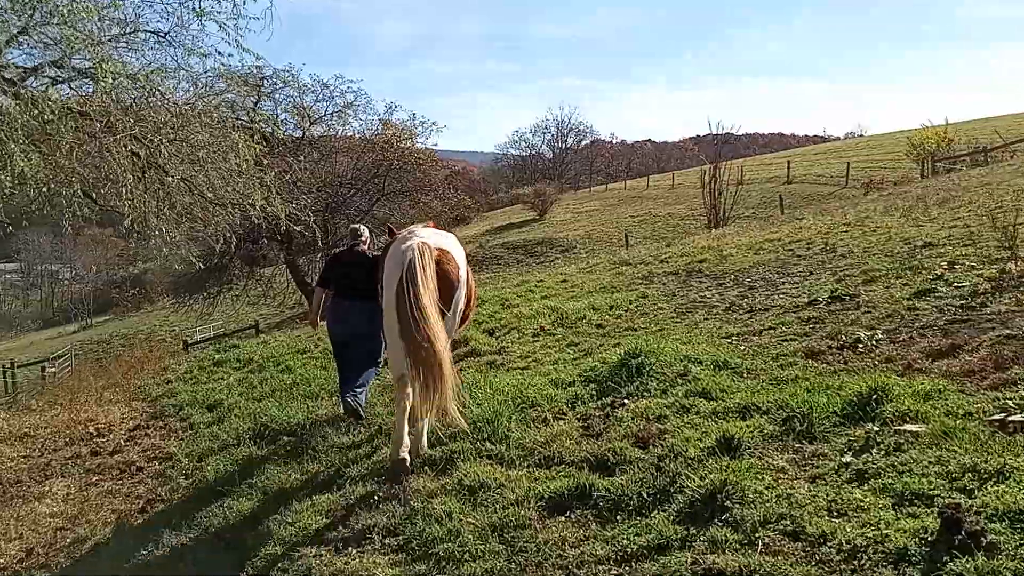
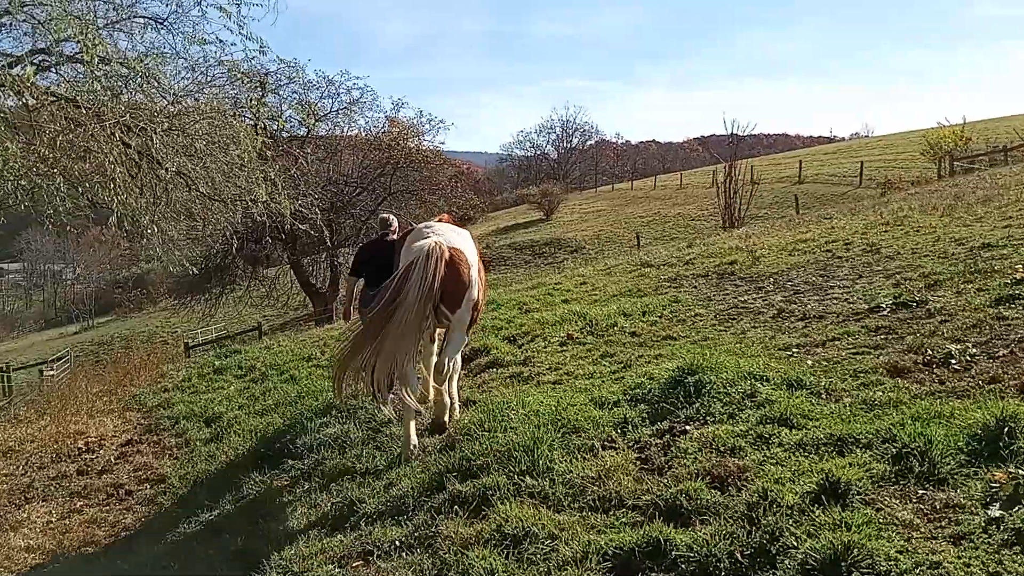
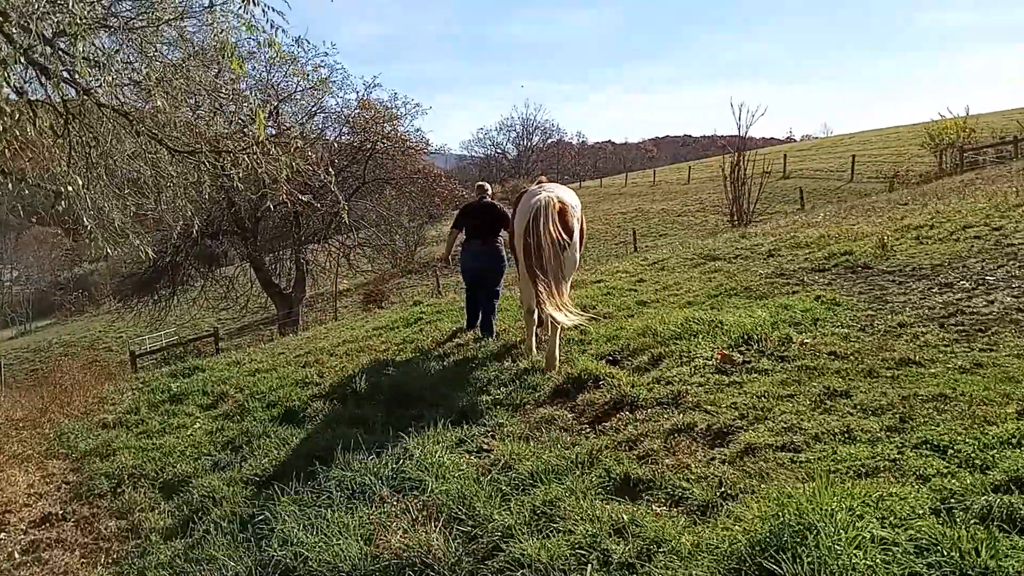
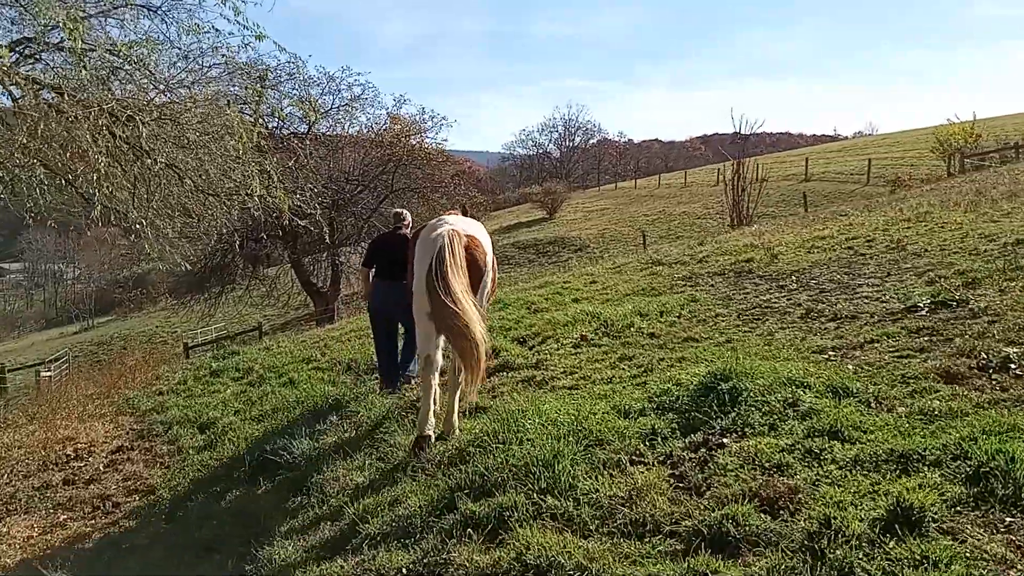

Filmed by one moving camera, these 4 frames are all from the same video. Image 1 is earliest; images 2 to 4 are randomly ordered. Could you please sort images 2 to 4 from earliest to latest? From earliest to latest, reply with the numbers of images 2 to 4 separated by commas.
2, 4, 3
